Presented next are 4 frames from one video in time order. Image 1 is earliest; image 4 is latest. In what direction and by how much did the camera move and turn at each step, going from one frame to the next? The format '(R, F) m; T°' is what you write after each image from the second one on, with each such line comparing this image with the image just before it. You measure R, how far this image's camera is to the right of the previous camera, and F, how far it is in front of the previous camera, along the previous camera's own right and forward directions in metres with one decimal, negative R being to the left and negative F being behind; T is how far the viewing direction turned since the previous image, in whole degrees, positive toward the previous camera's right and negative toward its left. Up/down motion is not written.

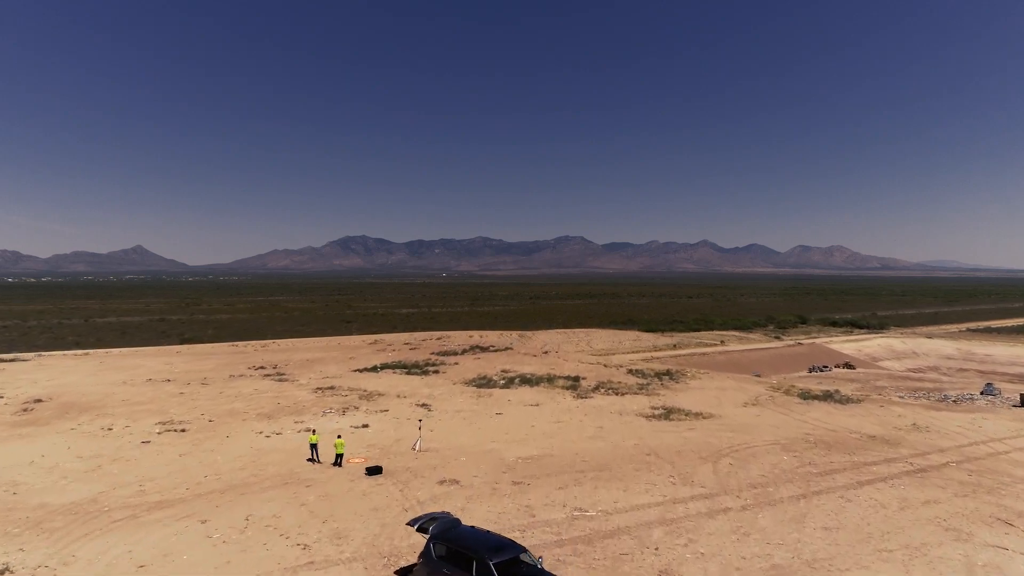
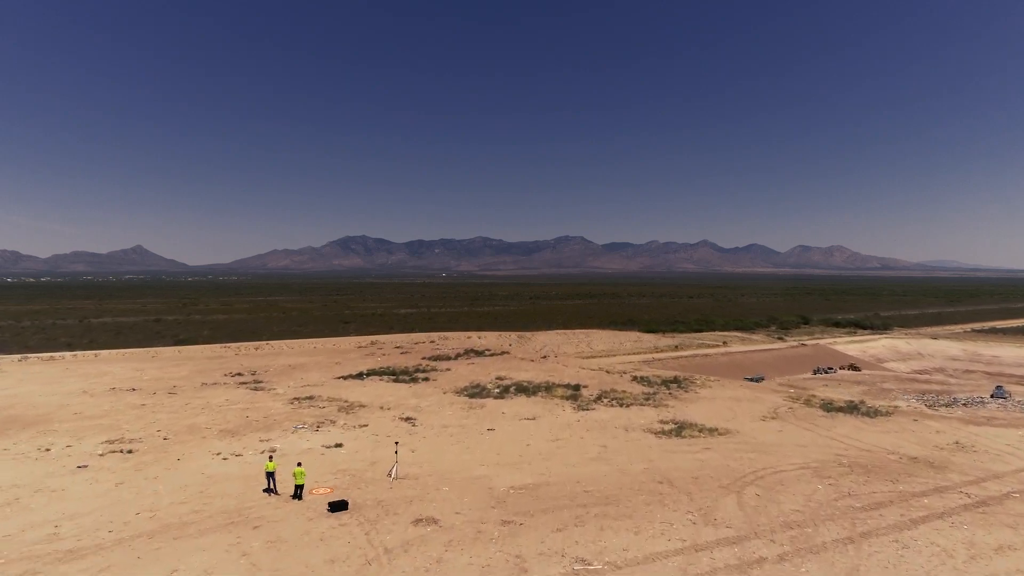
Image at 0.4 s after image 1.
(+0.1, +0.8) m; 0°
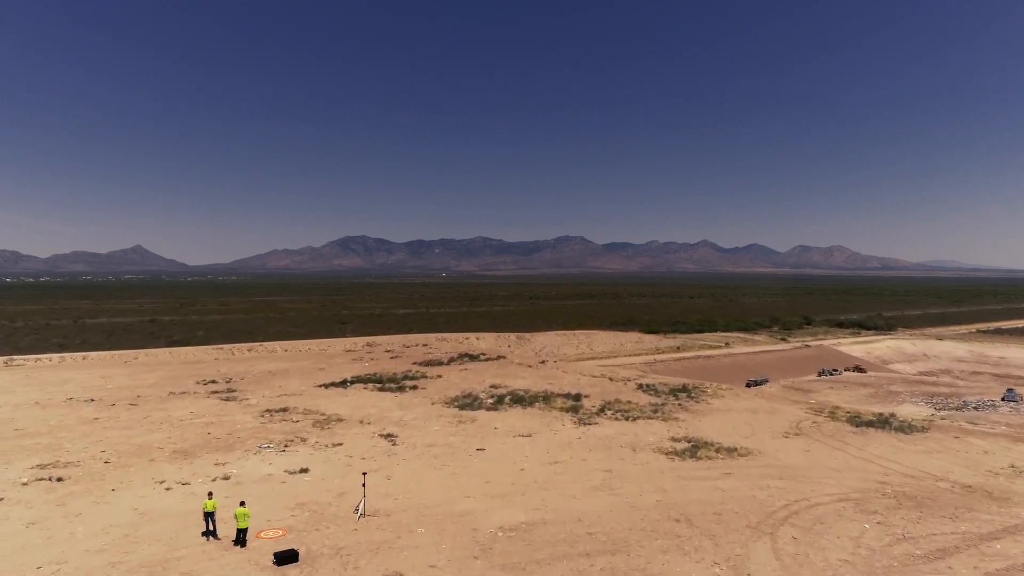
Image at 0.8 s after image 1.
(+0.1, +0.8) m; 0°
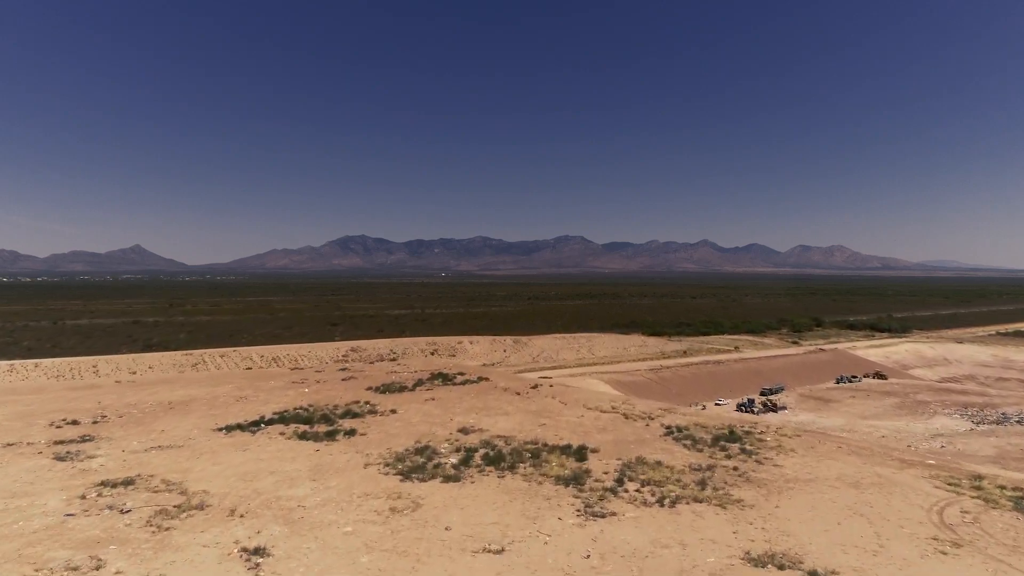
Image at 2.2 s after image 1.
(+0.3, +2.8) m; 0°
